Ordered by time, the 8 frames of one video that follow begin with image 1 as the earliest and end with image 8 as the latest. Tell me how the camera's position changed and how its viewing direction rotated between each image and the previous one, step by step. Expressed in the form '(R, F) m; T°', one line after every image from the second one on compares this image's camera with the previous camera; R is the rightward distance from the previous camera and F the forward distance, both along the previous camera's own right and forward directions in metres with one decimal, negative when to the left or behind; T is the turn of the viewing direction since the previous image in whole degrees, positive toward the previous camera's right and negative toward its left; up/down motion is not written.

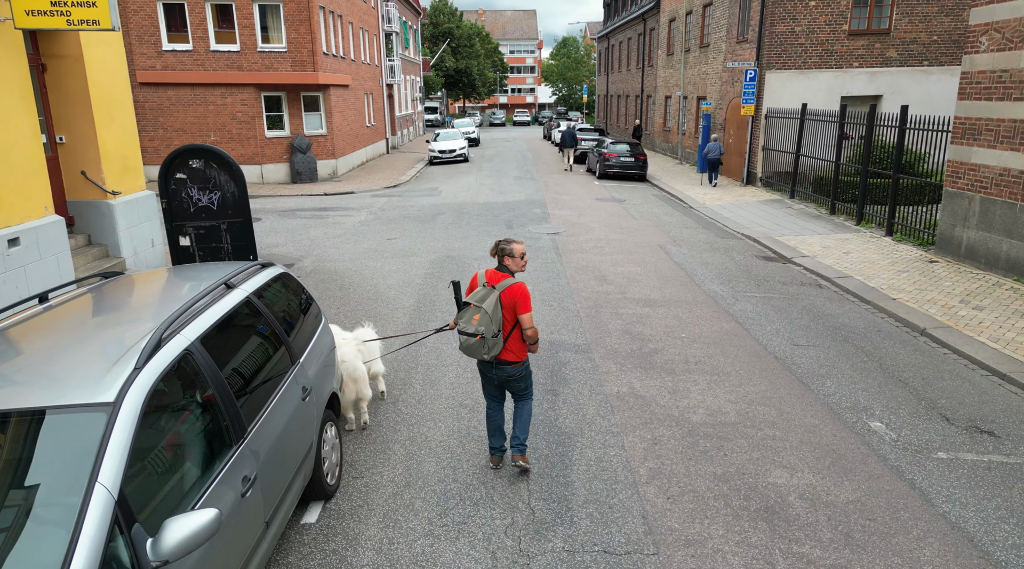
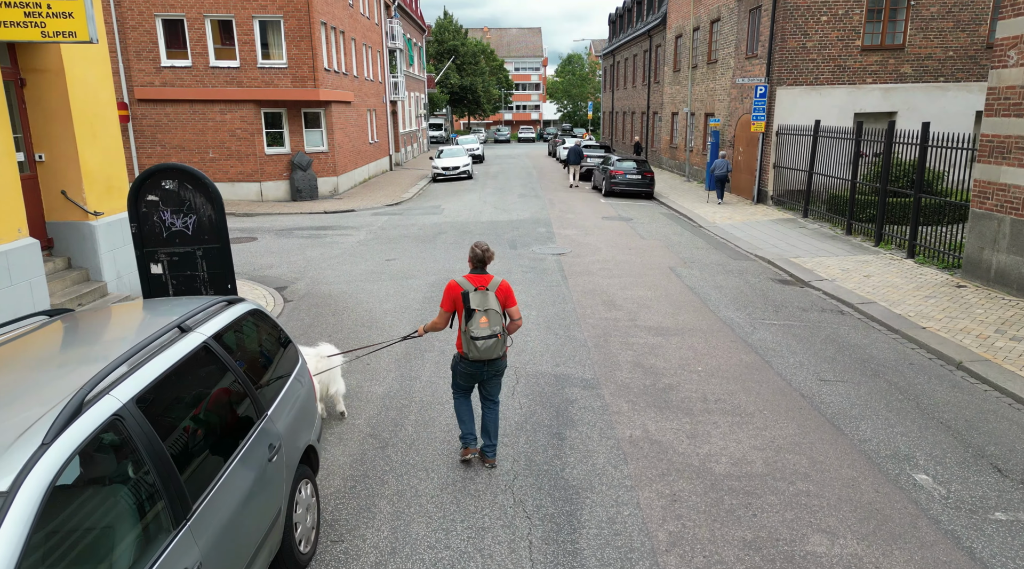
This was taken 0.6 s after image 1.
(0.0, +0.6) m; 0°
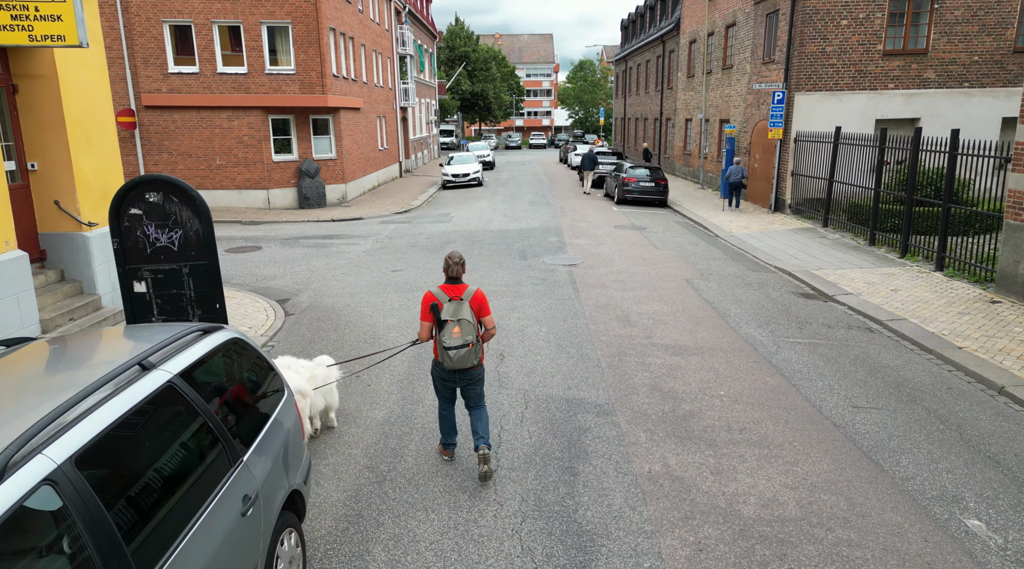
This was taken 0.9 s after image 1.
(0.0, +0.4) m; -1°
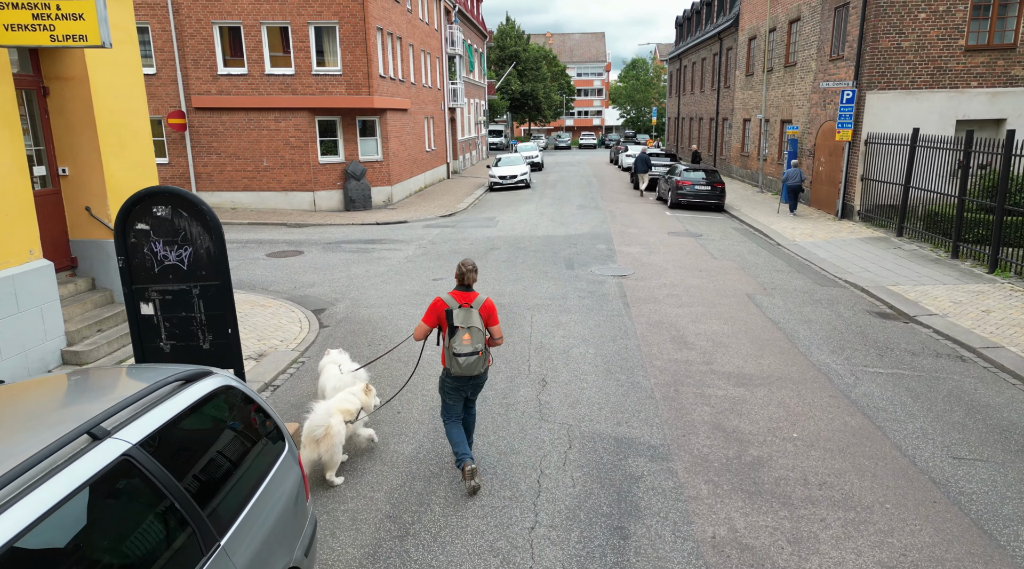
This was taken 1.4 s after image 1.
(0.0, +0.7) m; -4°
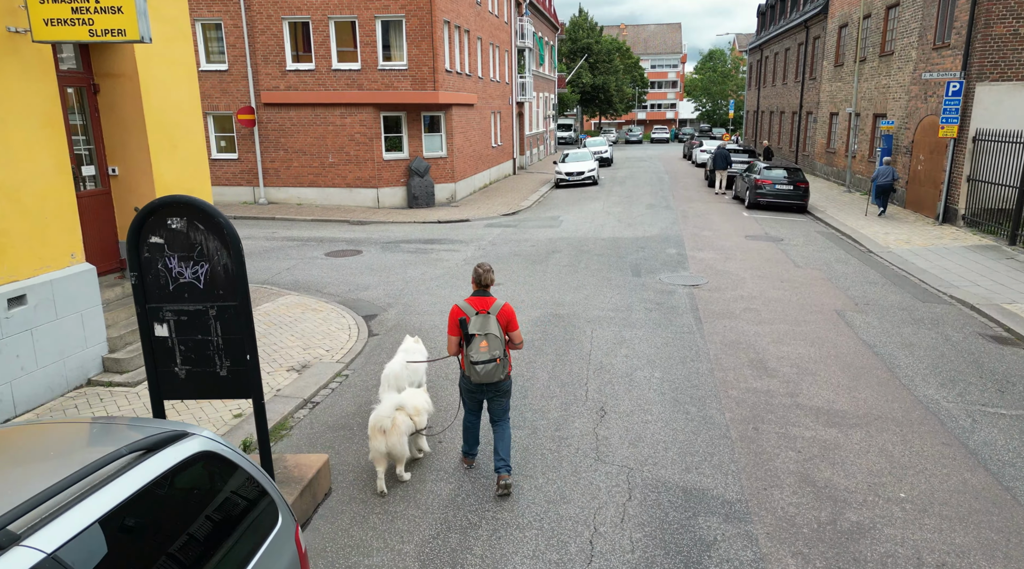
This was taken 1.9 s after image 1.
(+0.1, +0.7) m; -5°
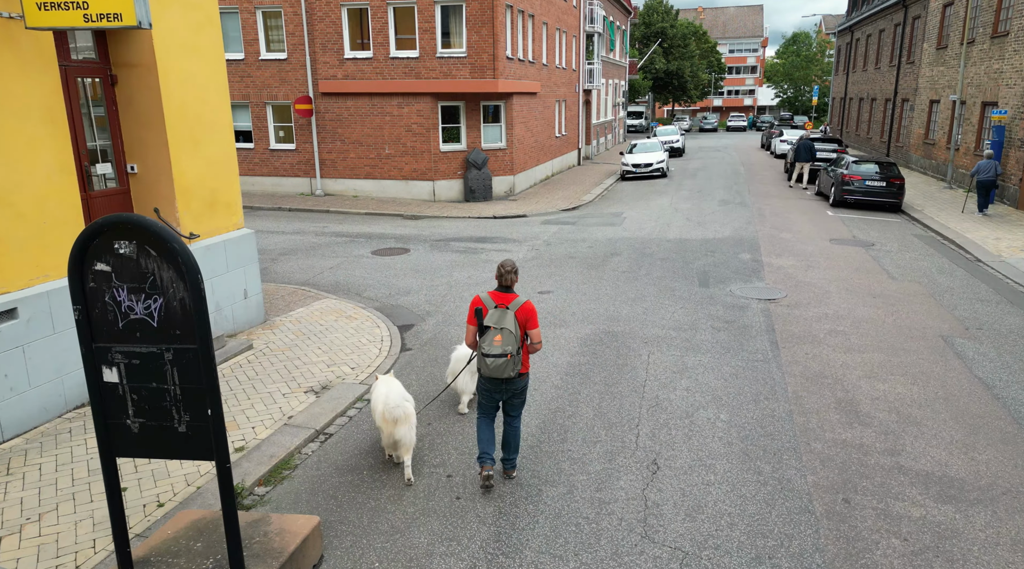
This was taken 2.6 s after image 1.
(+0.2, +1.0) m; -5°
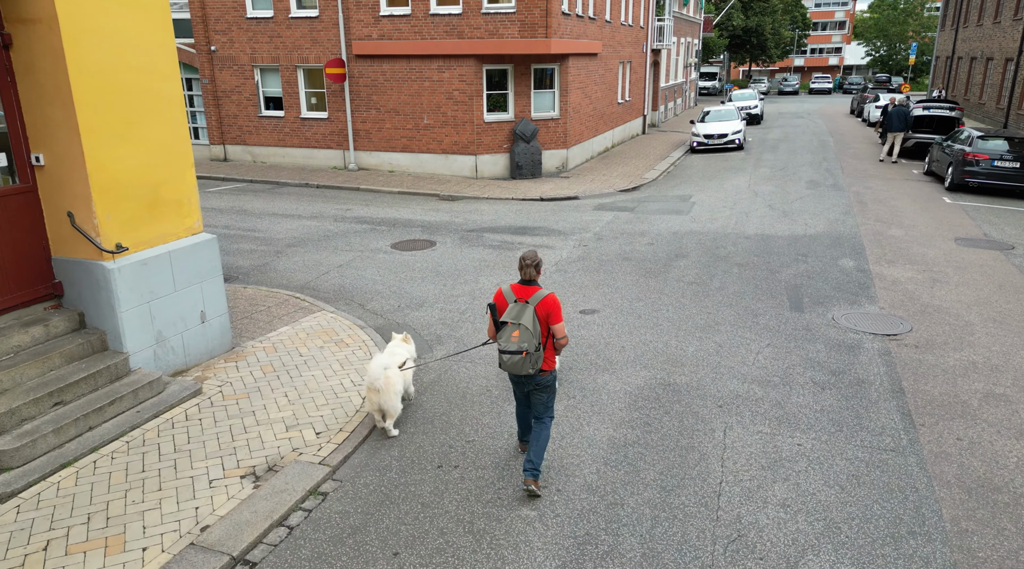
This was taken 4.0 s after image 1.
(+0.3, +2.3) m; -5°
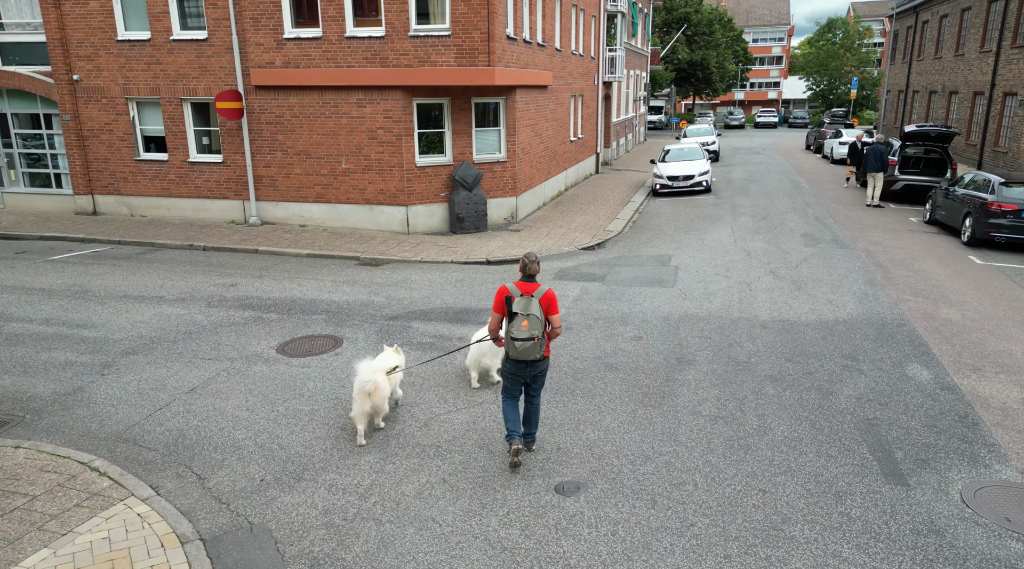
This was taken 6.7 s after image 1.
(+0.1, +3.3) m; +4°
